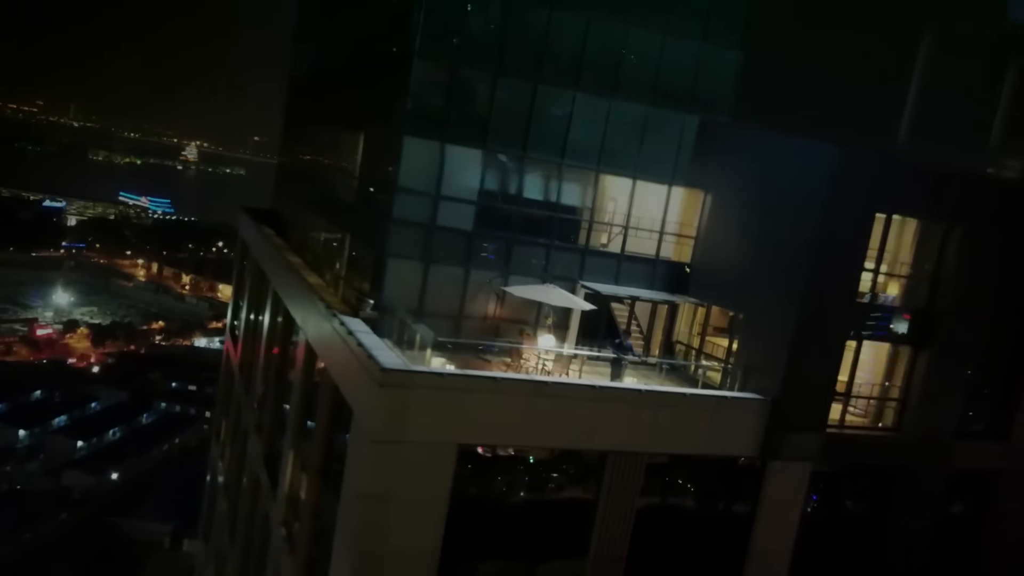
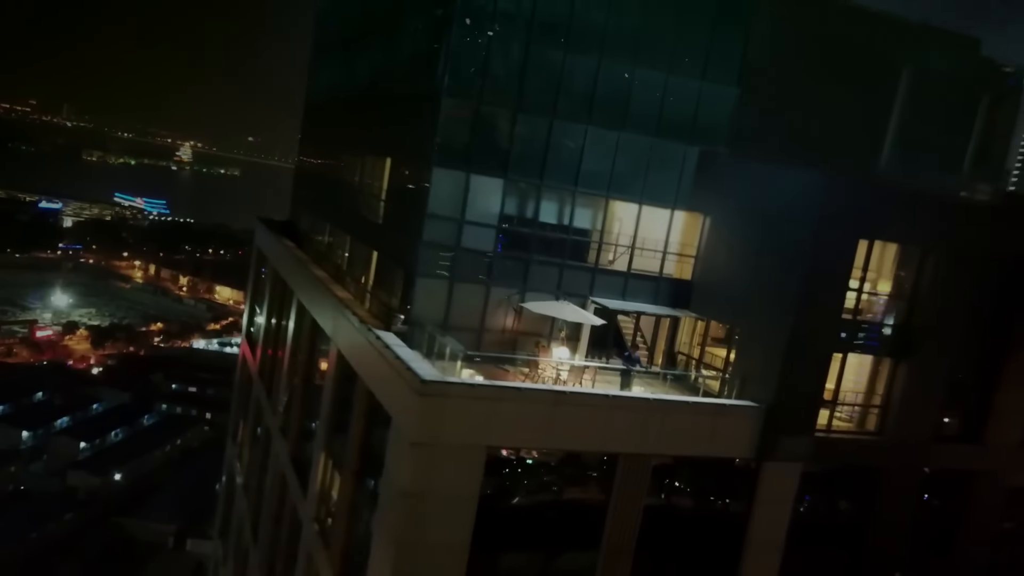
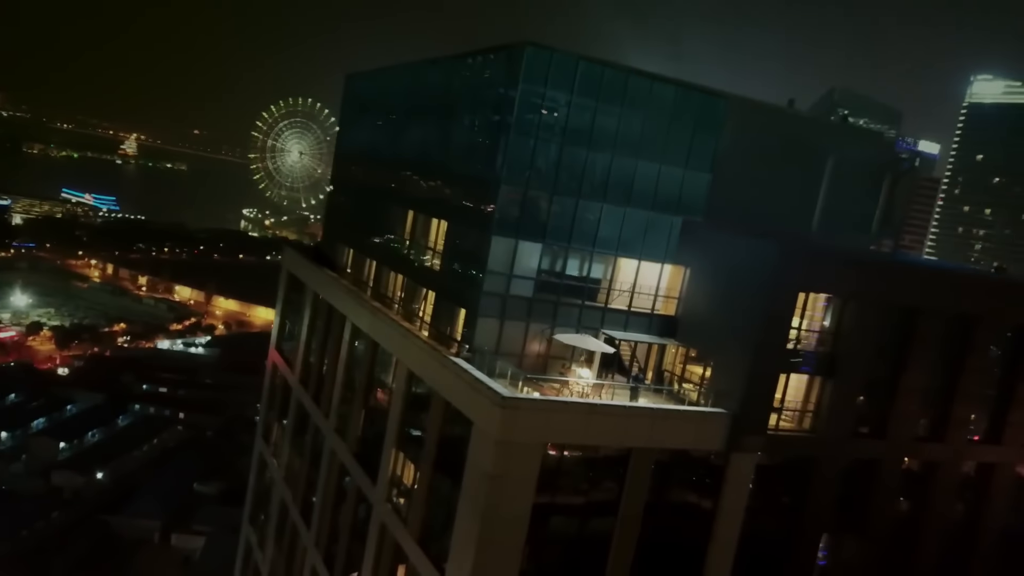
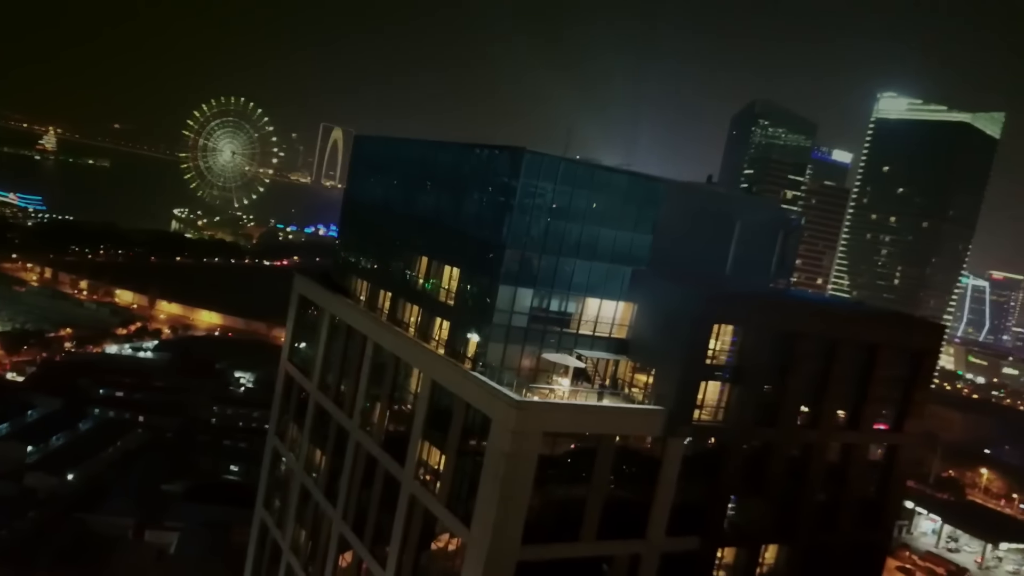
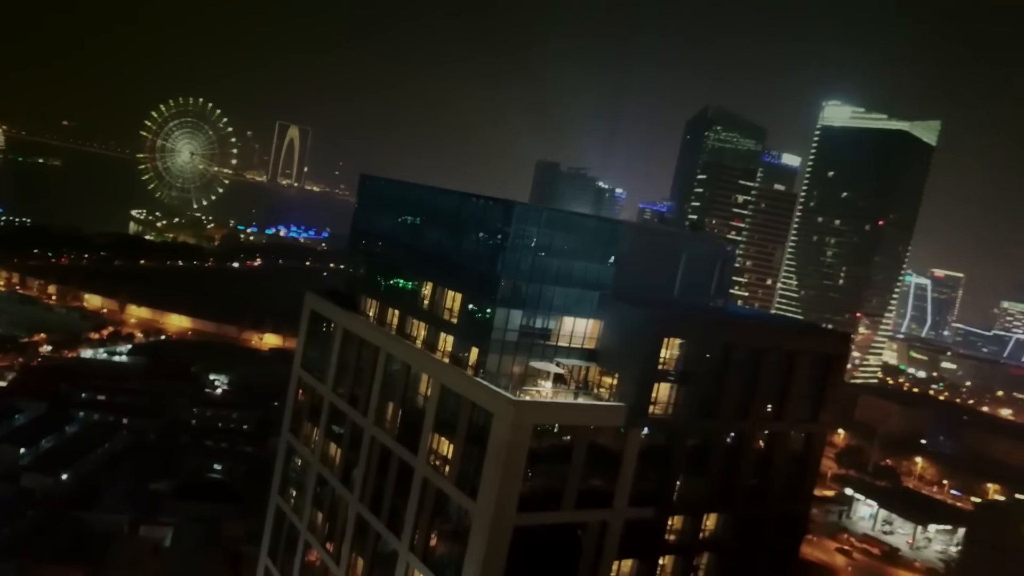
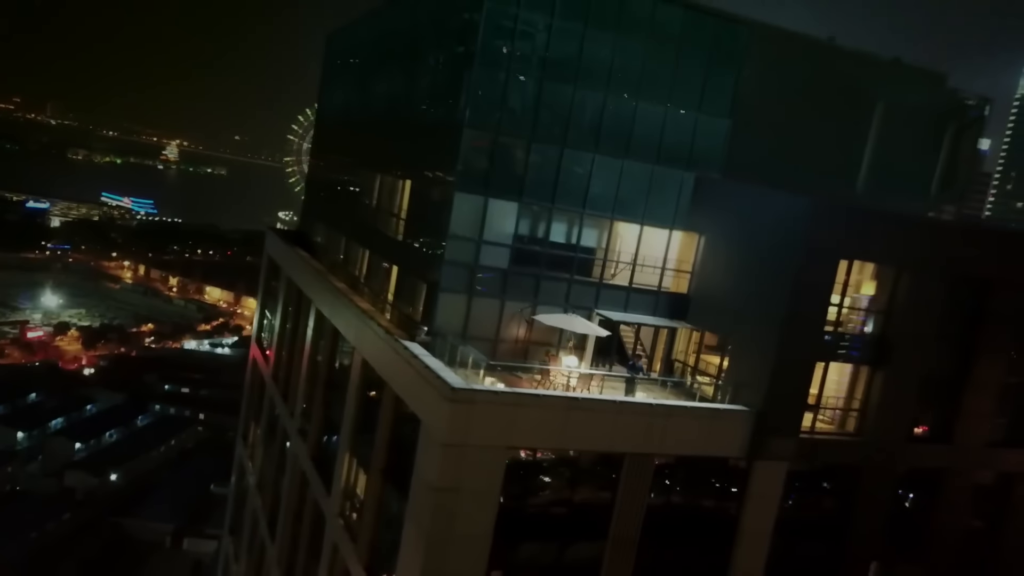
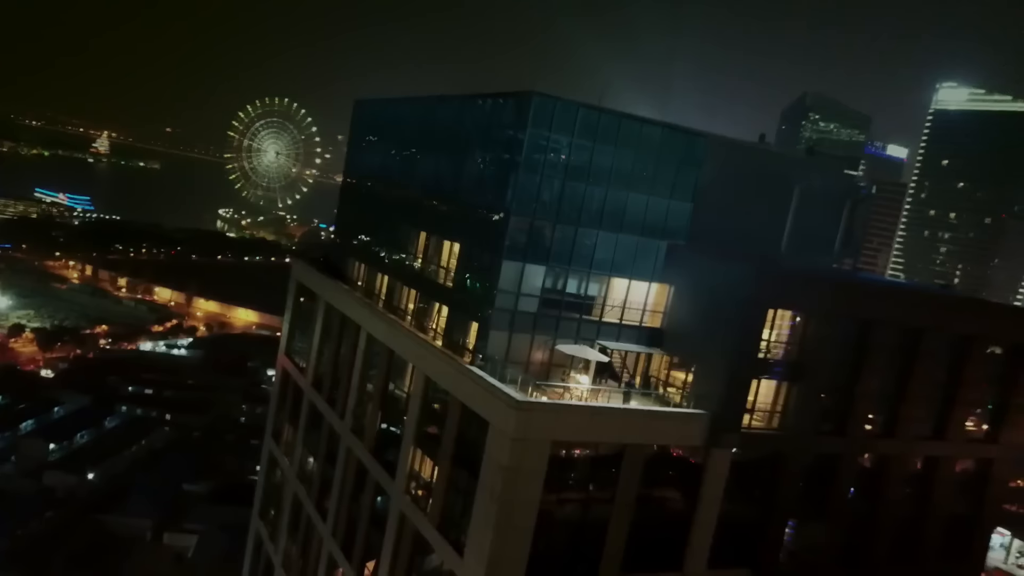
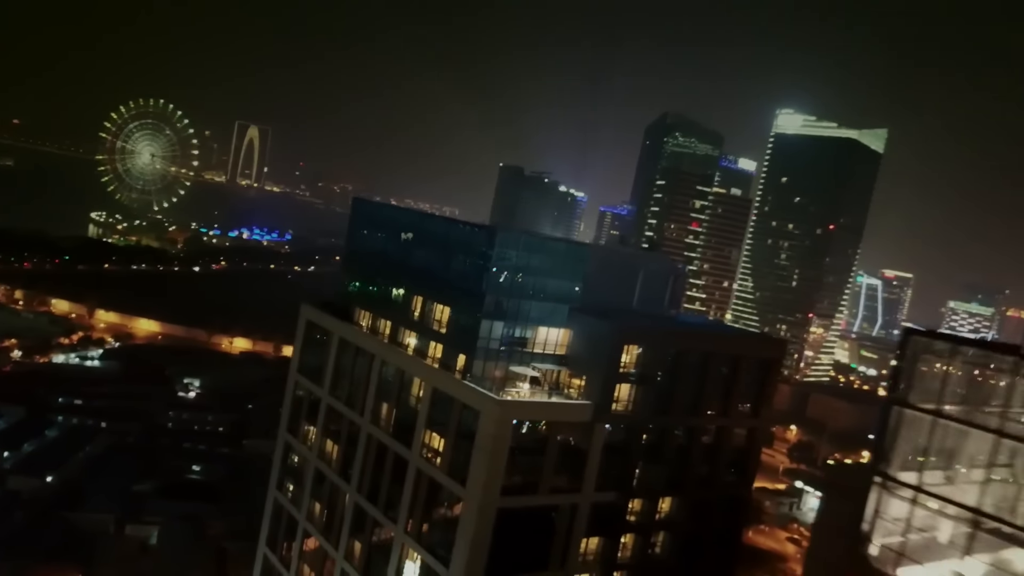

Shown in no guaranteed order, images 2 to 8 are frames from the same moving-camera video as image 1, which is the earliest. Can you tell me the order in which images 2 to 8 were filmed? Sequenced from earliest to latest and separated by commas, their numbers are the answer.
2, 6, 3, 7, 4, 5, 8
